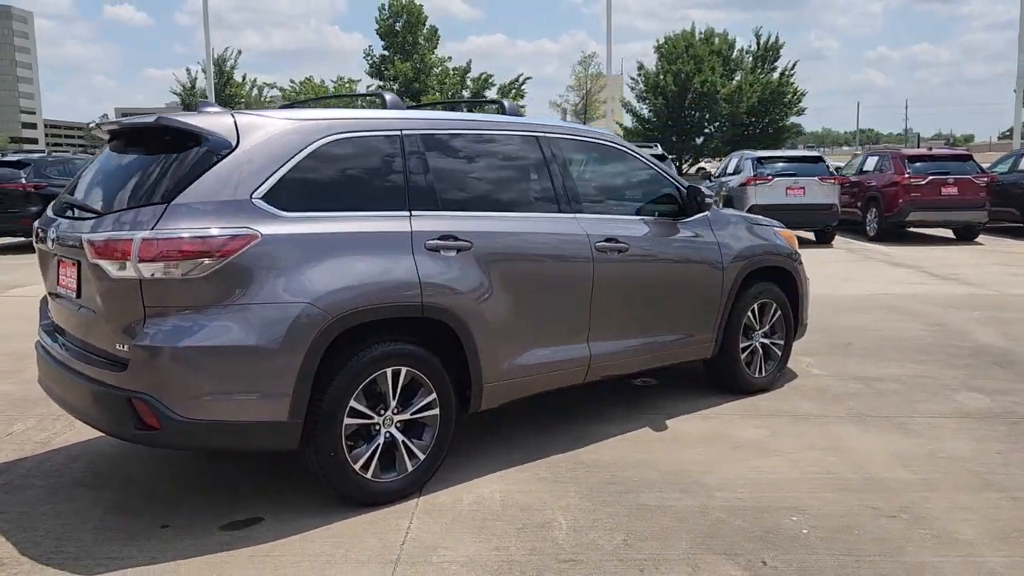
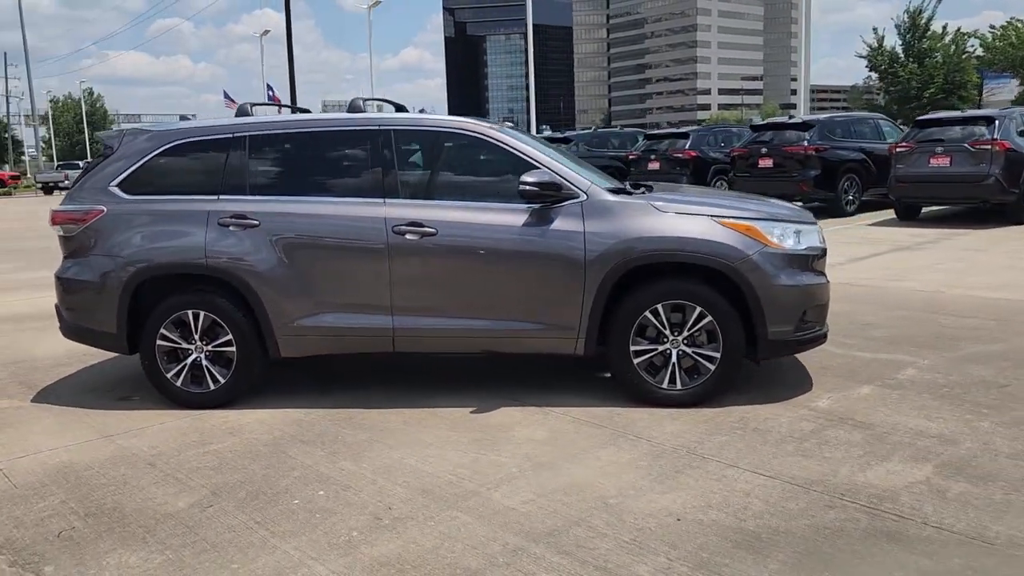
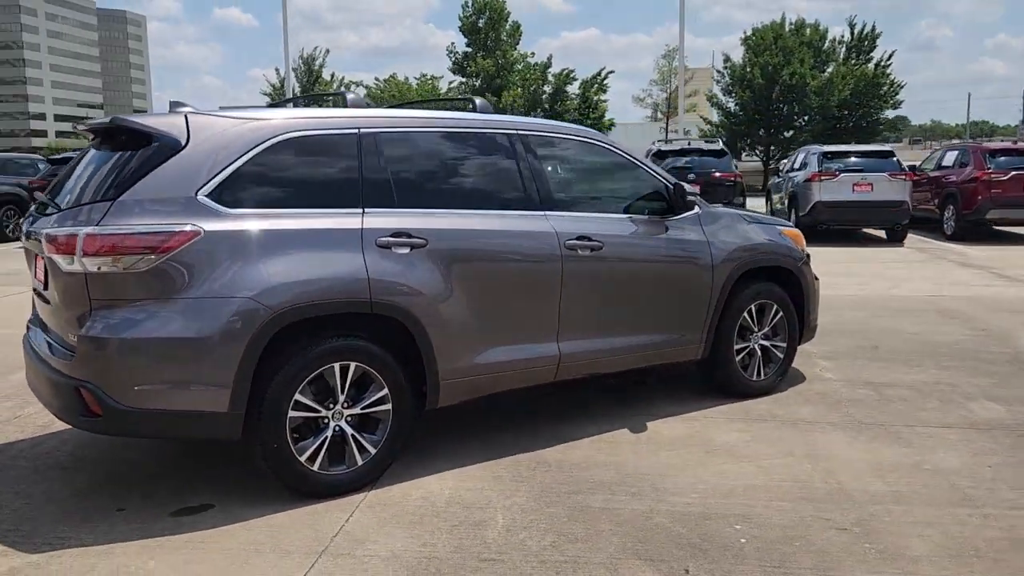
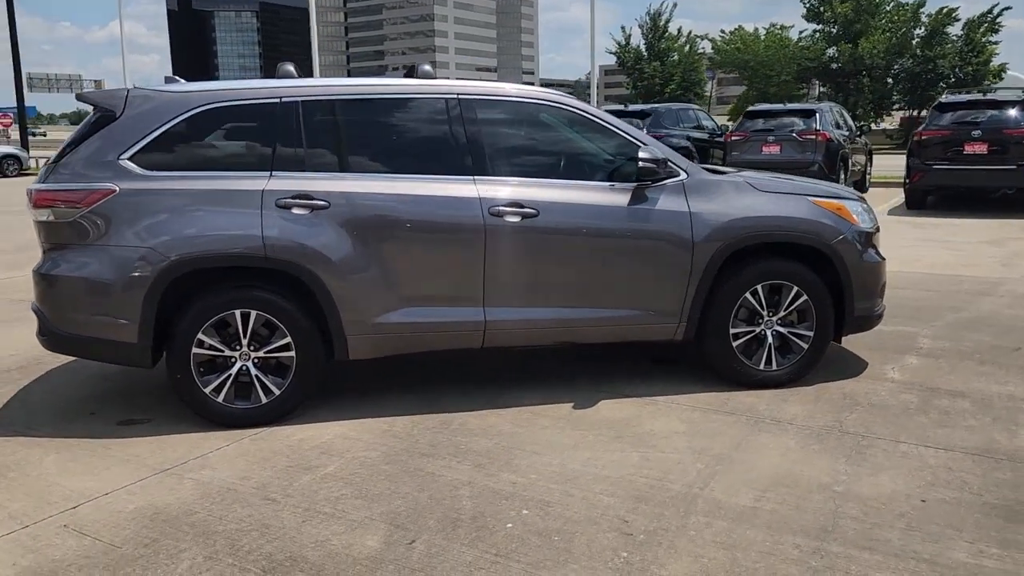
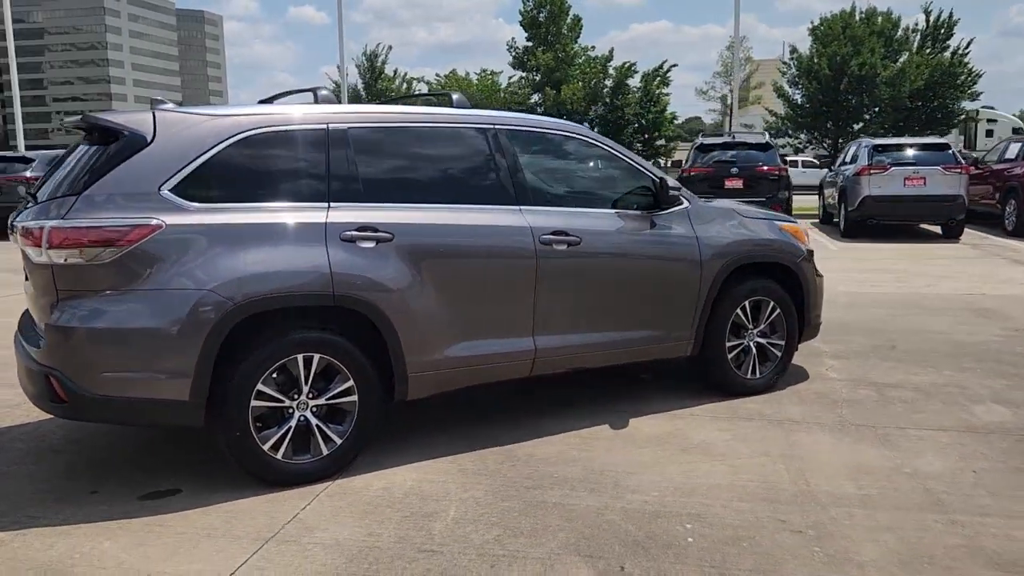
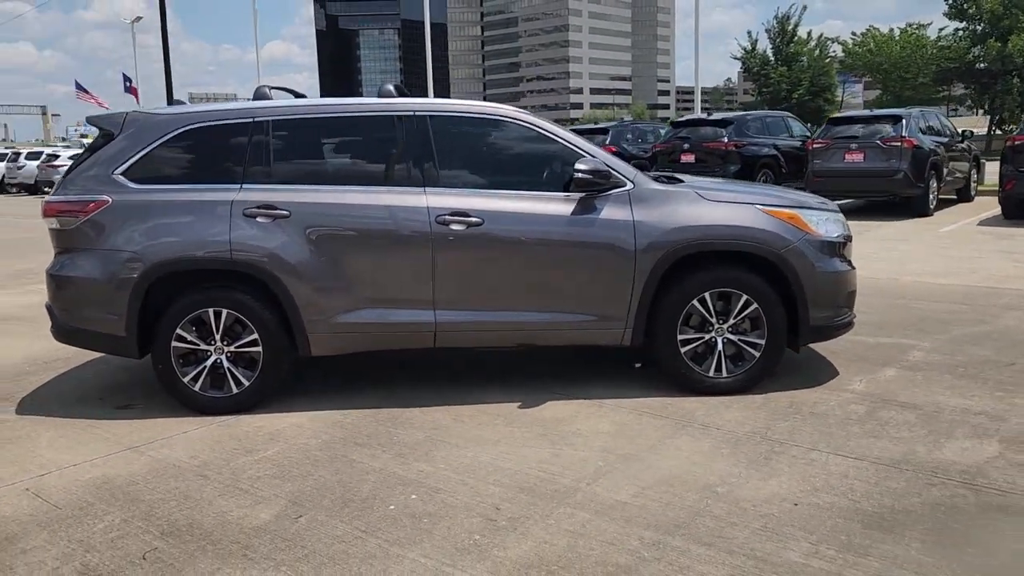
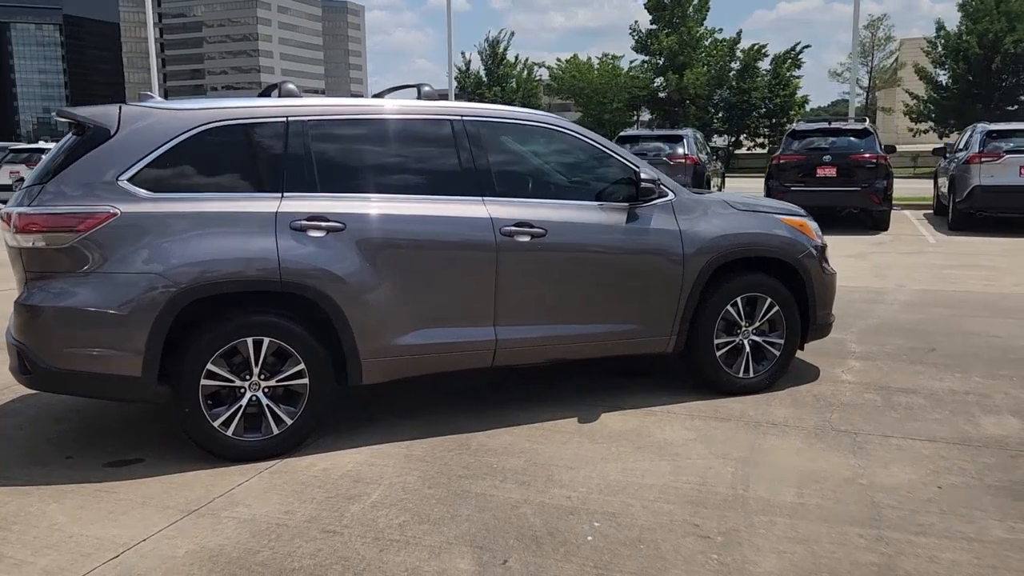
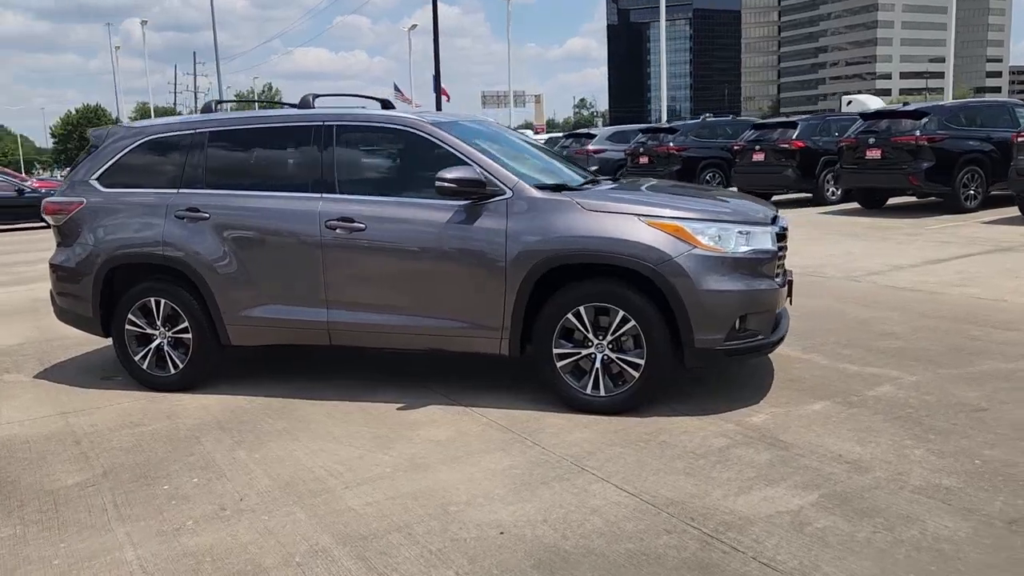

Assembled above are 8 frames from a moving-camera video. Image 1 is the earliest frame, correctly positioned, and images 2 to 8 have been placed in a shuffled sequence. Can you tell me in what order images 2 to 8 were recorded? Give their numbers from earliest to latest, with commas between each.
3, 5, 7, 4, 6, 2, 8
